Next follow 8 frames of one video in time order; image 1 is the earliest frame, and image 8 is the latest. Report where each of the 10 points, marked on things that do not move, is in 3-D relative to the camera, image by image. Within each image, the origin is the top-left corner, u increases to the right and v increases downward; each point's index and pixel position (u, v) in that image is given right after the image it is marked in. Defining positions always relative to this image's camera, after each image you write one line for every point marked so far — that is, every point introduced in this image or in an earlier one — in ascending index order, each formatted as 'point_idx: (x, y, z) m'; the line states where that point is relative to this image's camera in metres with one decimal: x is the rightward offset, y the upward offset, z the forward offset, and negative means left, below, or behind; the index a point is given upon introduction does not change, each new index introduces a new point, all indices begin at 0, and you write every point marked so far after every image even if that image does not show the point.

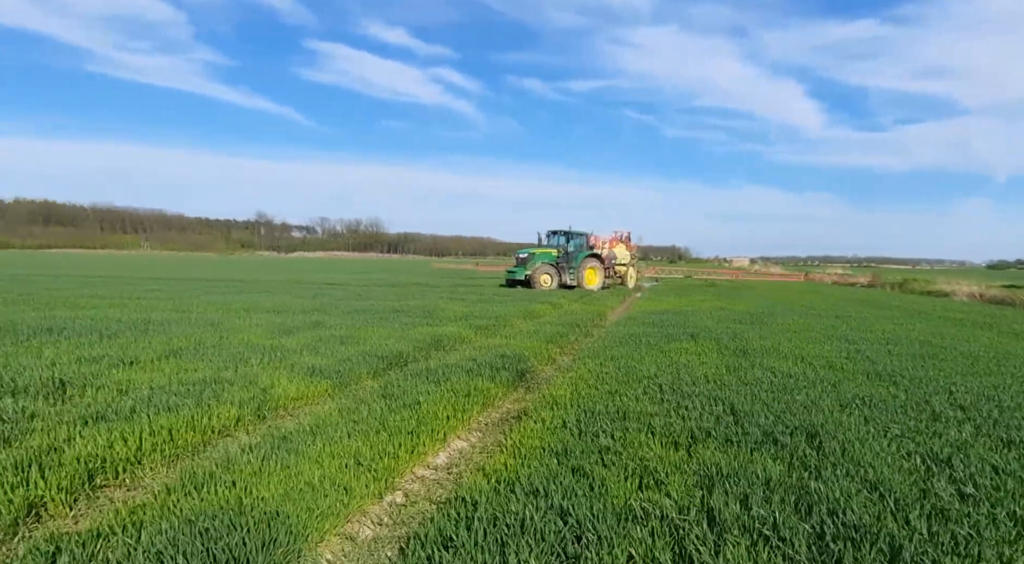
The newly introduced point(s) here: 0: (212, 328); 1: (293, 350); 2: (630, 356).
0: (-5.1, -0.8, +10.5) m
1: (-3.0, -0.9, +8.5) m
2: (+1.7, -1.0, +8.8) m
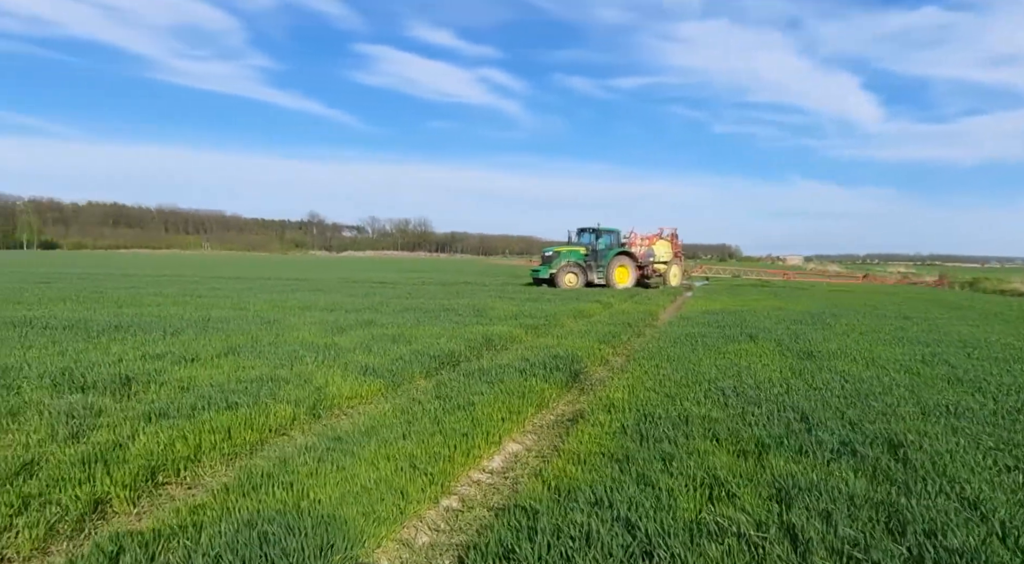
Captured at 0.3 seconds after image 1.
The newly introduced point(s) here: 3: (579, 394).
0: (-4.2, -0.8, +10.7) m
1: (-2.2, -0.9, +8.5) m
2: (+2.4, -1.0, +8.5) m
3: (+0.7, -1.2, +6.8) m
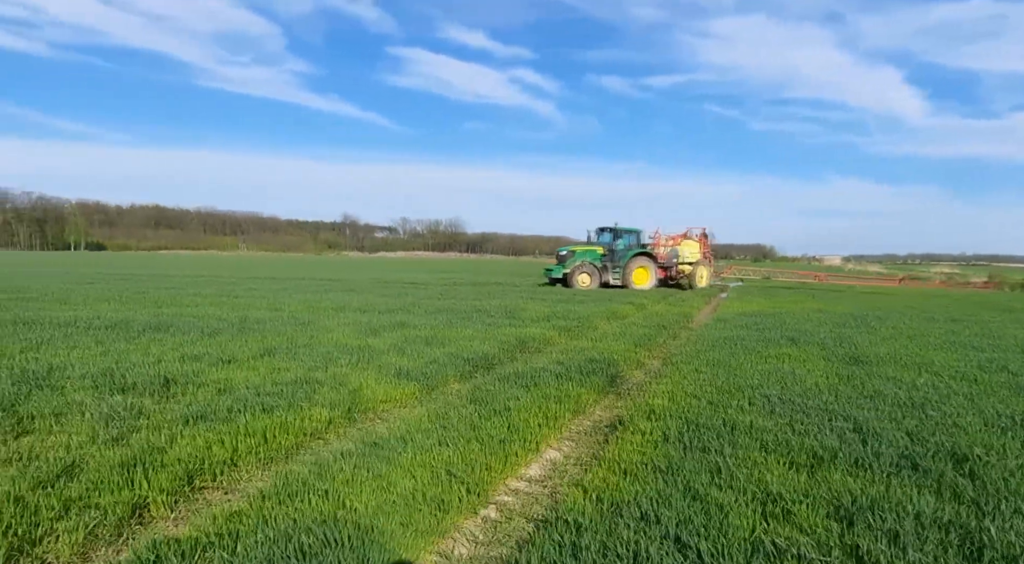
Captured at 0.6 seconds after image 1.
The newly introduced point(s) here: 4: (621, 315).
0: (-3.6, -0.8, +10.8) m
1: (-1.8, -0.9, +8.5) m
2: (+2.9, -1.1, +8.2) m
3: (+1.1, -1.3, +6.6) m
4: (+2.9, -0.9, +16.7) m
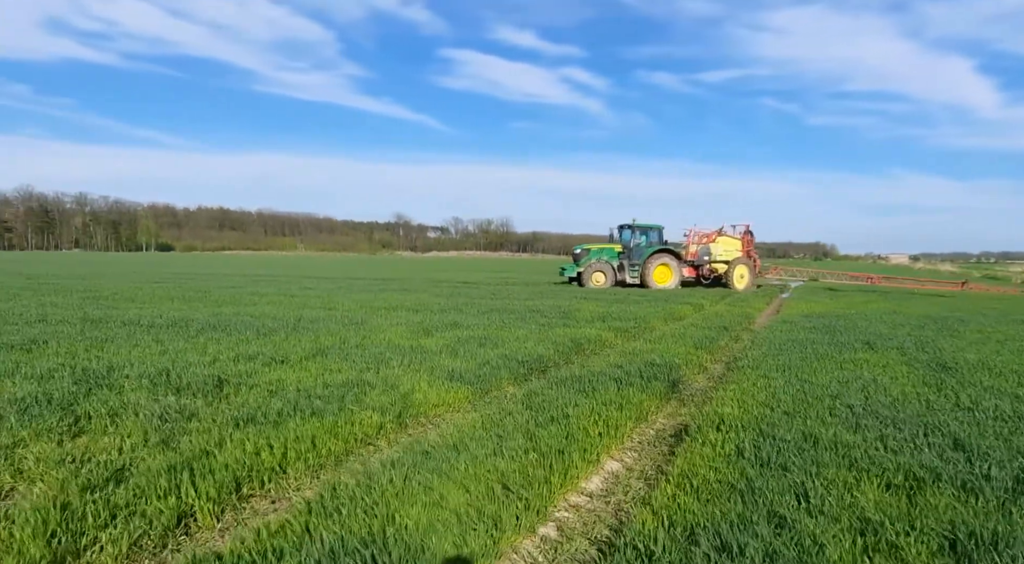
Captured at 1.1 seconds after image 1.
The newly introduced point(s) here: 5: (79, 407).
0: (-2.7, -0.8, +10.7) m
1: (-1.0, -0.9, +8.3) m
2: (+3.6, -1.1, +7.7) m
3: (+1.7, -1.2, +6.2) m
4: (+4.3, -0.9, +16.1) m
5: (-3.5, -1.0, +5.0) m
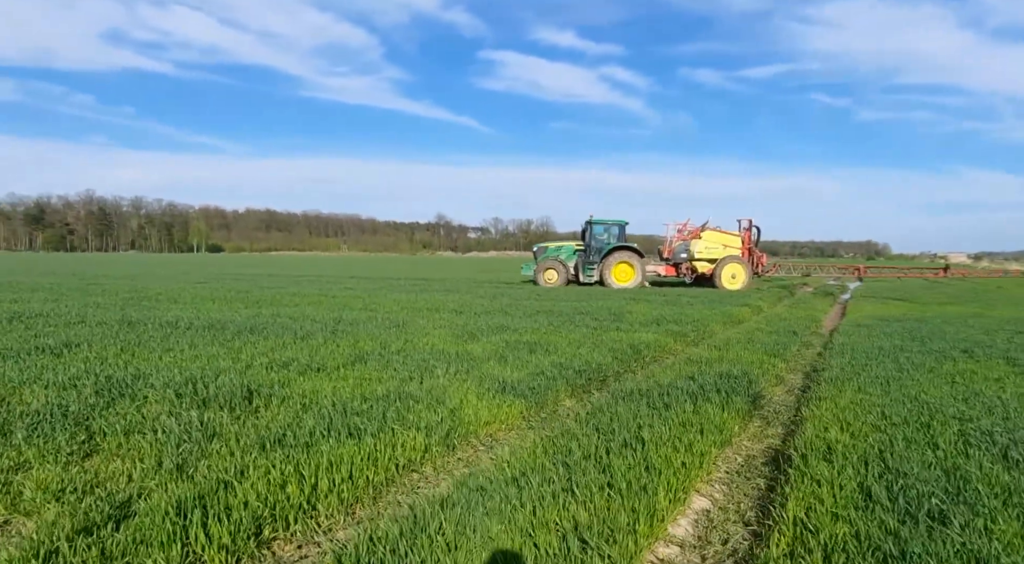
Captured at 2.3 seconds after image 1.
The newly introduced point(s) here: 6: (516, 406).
0: (-1.9, -0.8, +10.2) m
1: (-0.4, -0.9, +7.7) m
2: (+4.2, -1.1, +6.7) m
3: (+2.2, -1.3, +5.4) m
4: (+5.5, -0.9, +15.1) m
5: (-3.0, -1.0, +4.5) m
6: (0.0, -1.1, +5.5) m
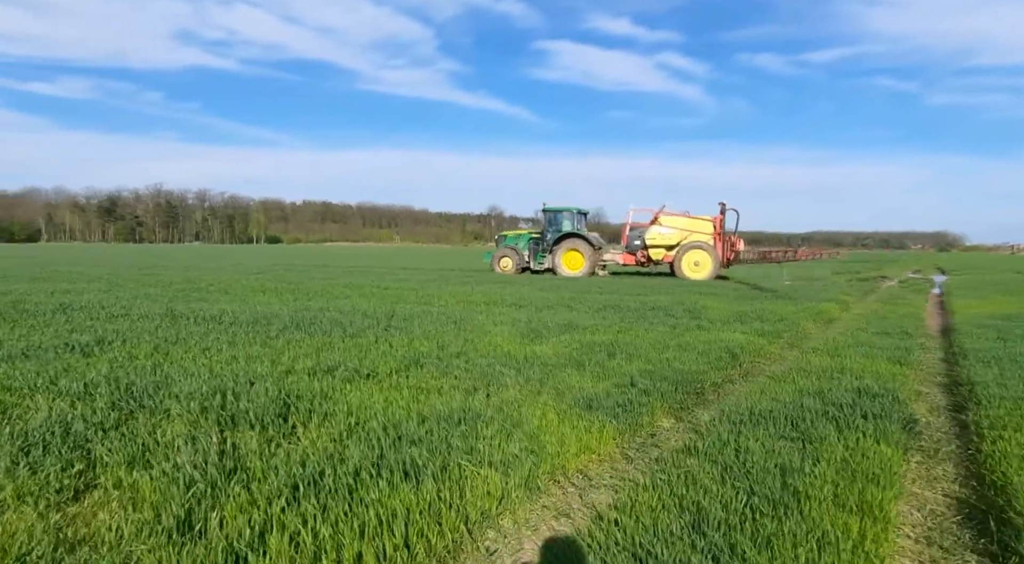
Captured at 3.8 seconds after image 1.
0: (-0.8, -0.7, +9.2) m
1: (+0.4, -0.9, +6.6) m
2: (+4.9, -1.0, +5.3) m
3: (+2.8, -1.2, +4.1) m
4: (+6.9, -0.7, +13.5) m
5: (-2.5, -1.0, +3.7) m
6: (+0.7, -1.0, +4.4) m
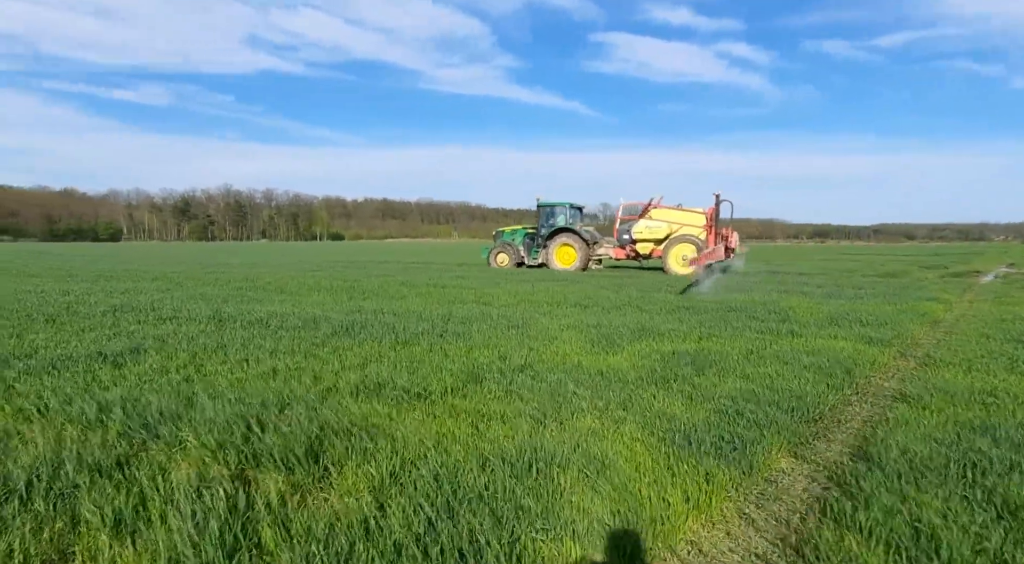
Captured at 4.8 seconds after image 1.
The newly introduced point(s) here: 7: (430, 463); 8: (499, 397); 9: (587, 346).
0: (+0.1, -0.7, +8.3) m
1: (+1.1, -0.9, +5.6) m
2: (+5.4, -1.0, +3.9) m
3: (+3.2, -1.3, +2.9) m
4: (+8.1, -0.7, +12.0) m
5: (-2.0, -1.0, +3.0) m
6: (+1.1, -1.1, +3.4) m
7: (-0.4, -1.0, +3.5) m
8: (-0.1, -0.9, +5.0) m
9: (+0.9, -0.7, +7.5) m
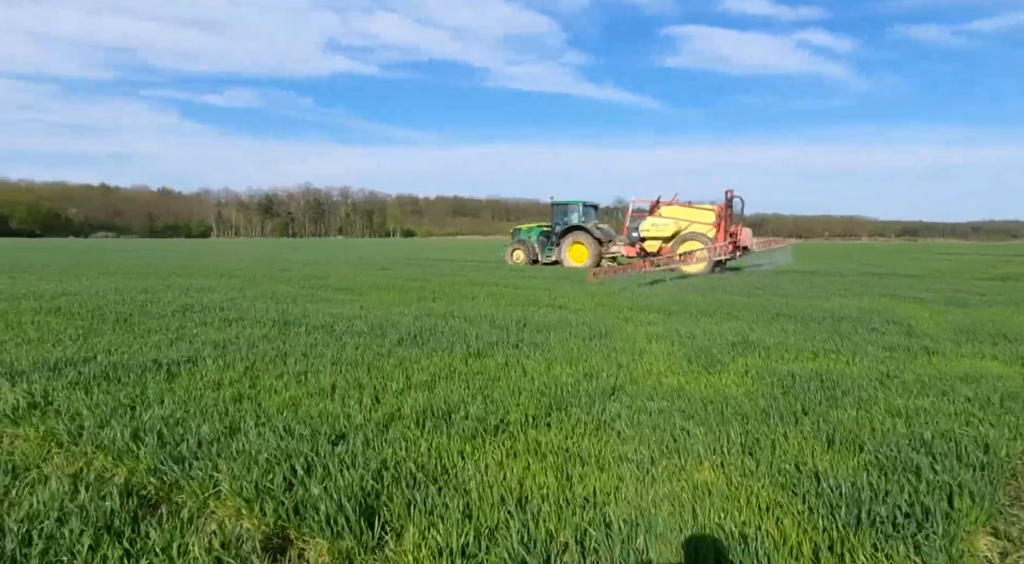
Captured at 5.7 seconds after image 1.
0: (+1.1, -0.7, +7.4) m
1: (+1.8, -1.0, +4.6) m
2: (+5.9, -1.2, +2.5) m
3: (+3.6, -1.4, +1.7) m
4: (+9.5, -0.8, +10.1) m
5: (-1.6, -1.1, +2.4) m
6: (+1.6, -1.2, +2.4) m
7: (0.0, -1.1, +2.6) m
8: (+0.6, -1.0, +4.1) m
9: (+1.8, -0.8, +6.5) m
